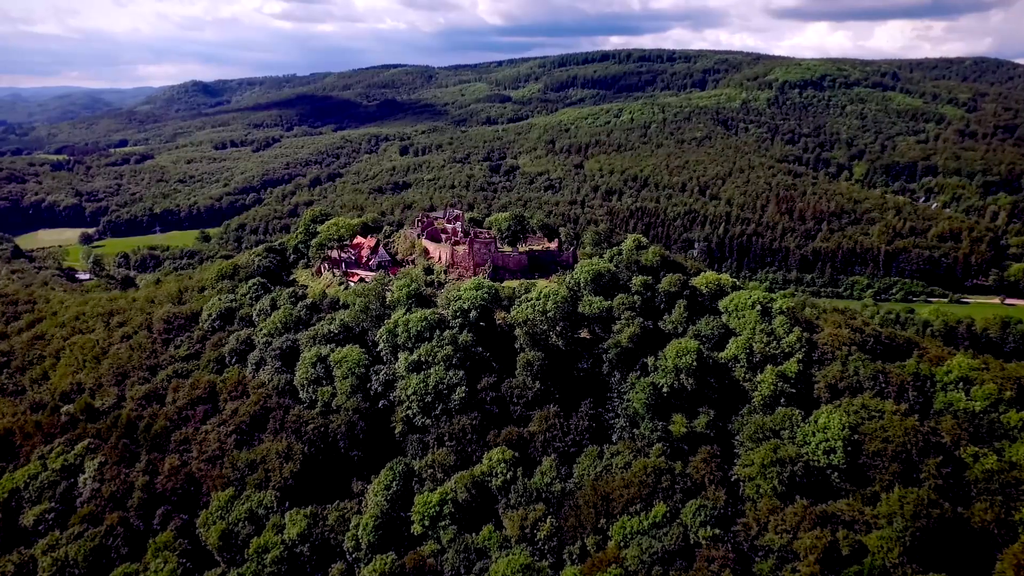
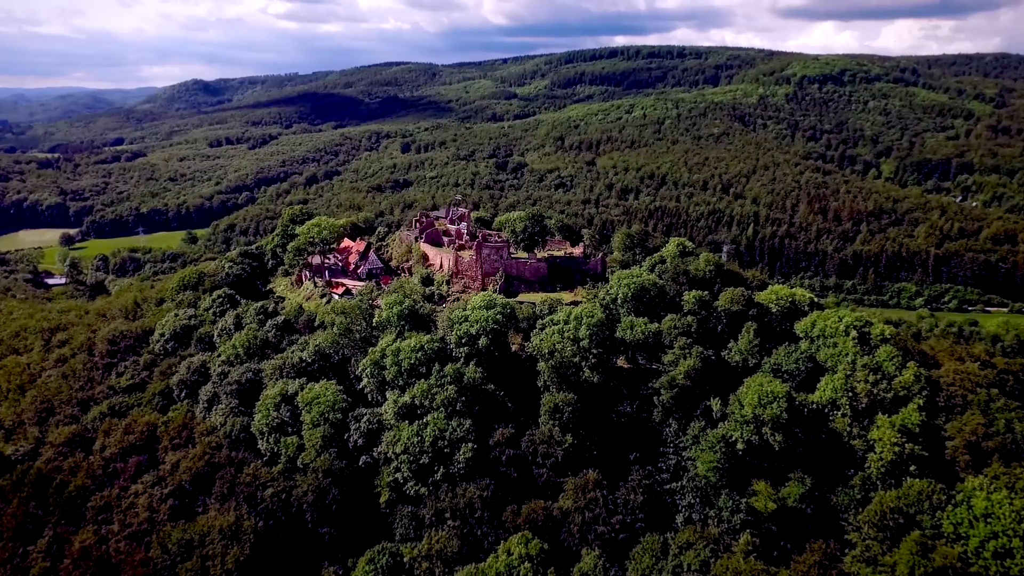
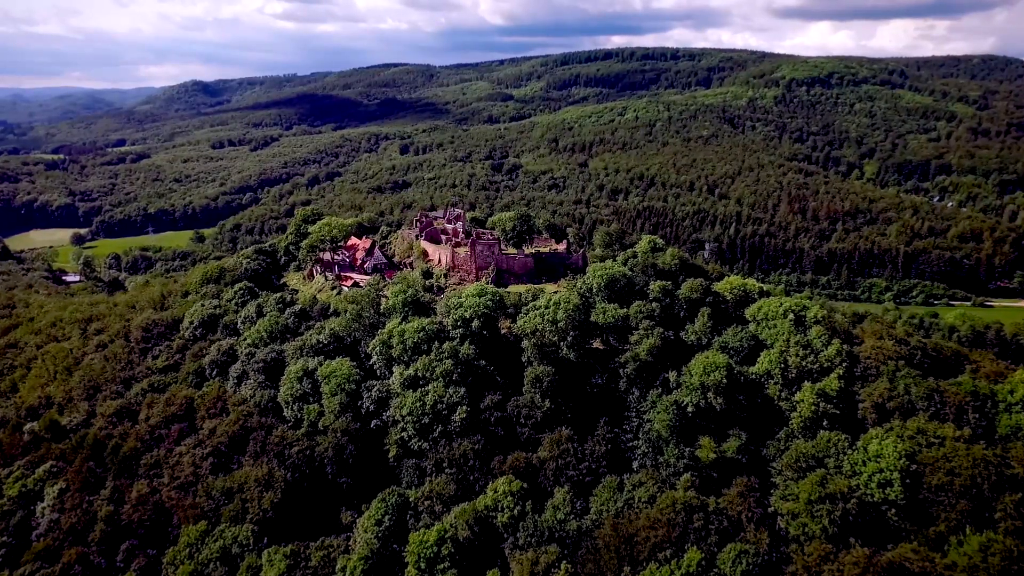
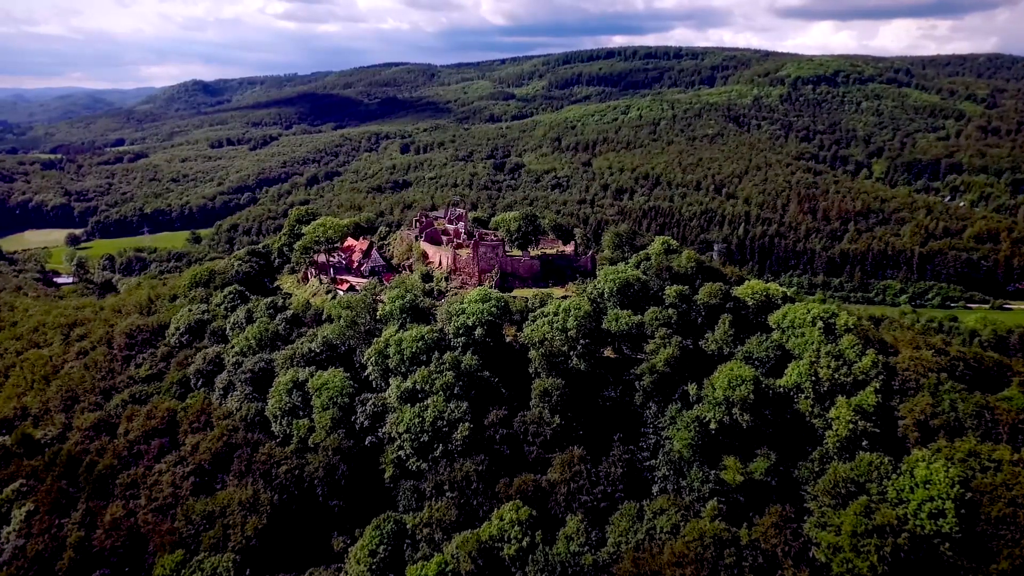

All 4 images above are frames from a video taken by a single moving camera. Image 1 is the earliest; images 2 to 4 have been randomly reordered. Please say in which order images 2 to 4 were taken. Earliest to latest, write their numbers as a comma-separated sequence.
3, 4, 2
